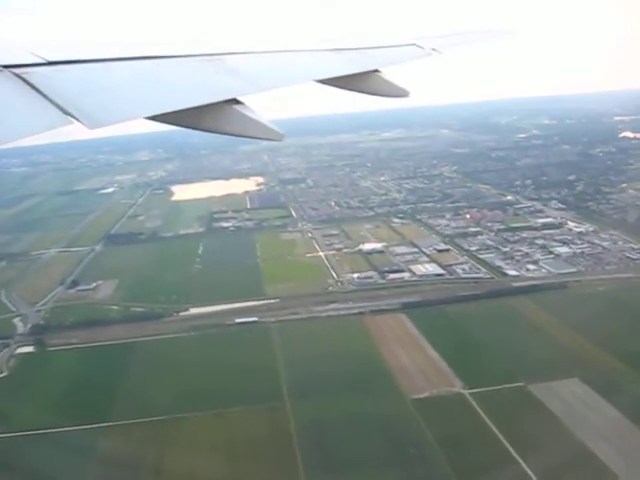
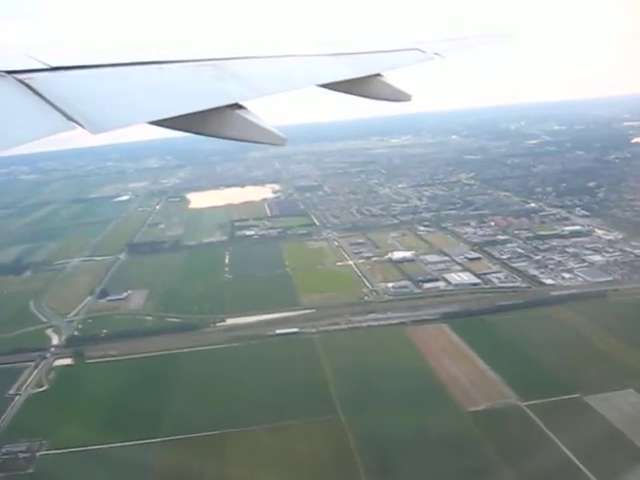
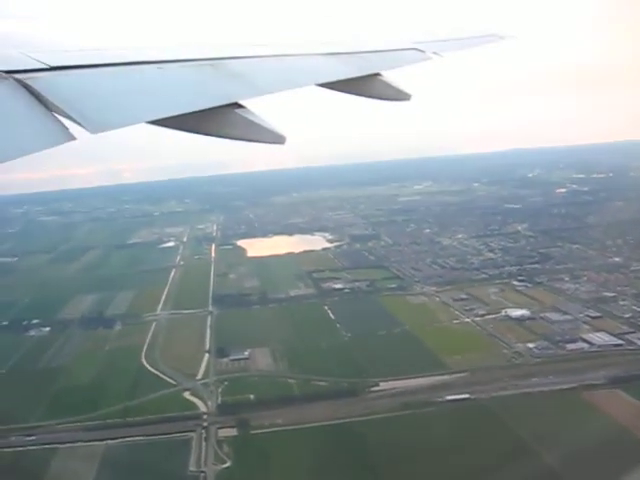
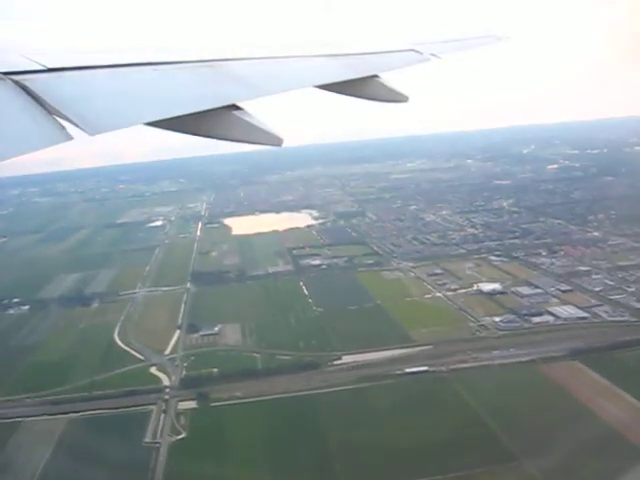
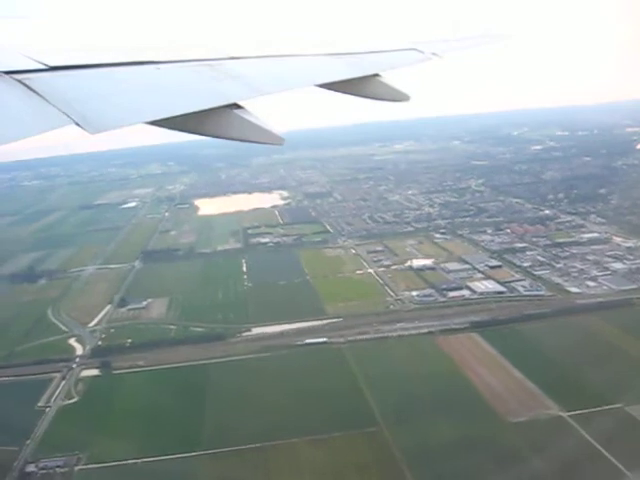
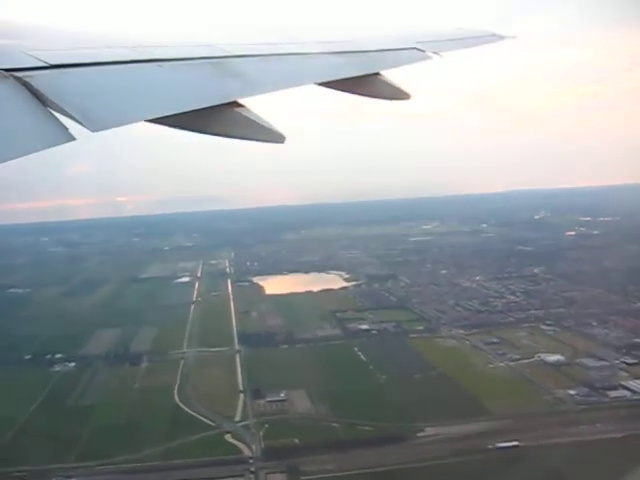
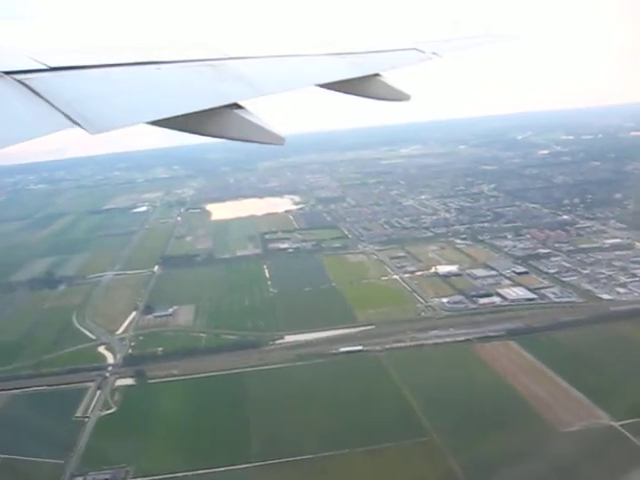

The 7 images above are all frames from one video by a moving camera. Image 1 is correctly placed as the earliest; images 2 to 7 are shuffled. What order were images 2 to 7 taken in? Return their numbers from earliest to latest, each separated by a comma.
2, 5, 7, 4, 3, 6
